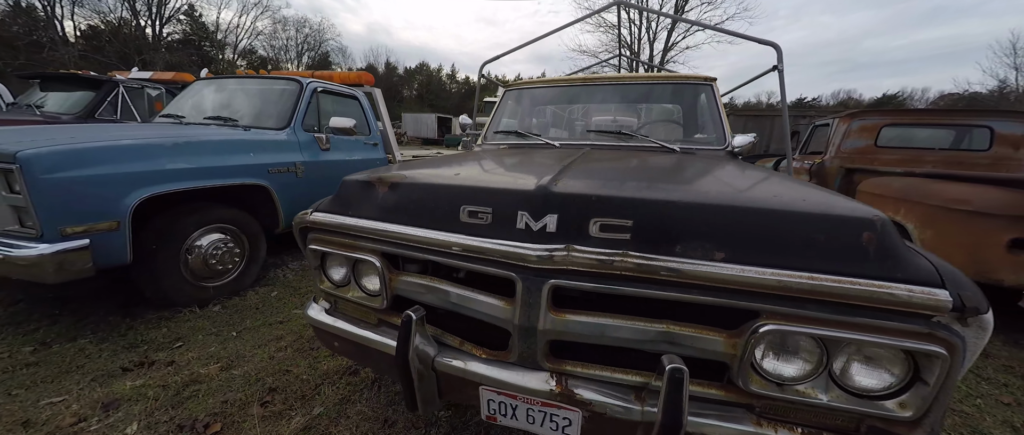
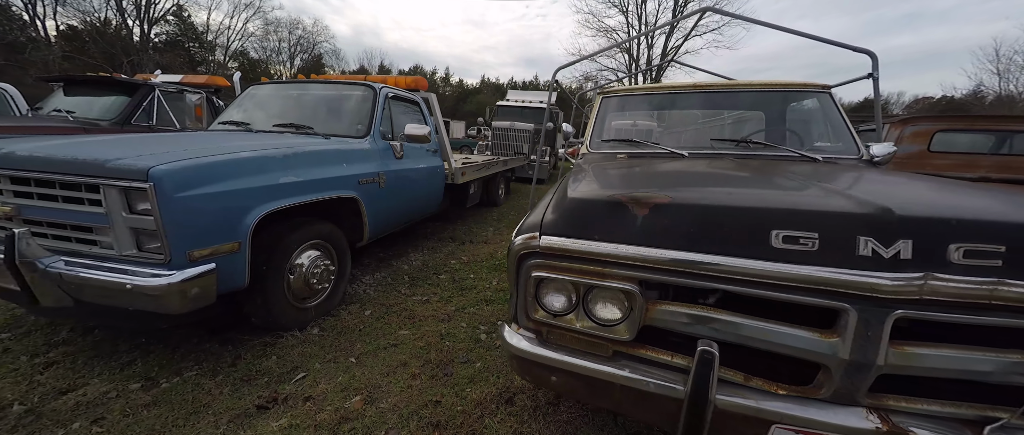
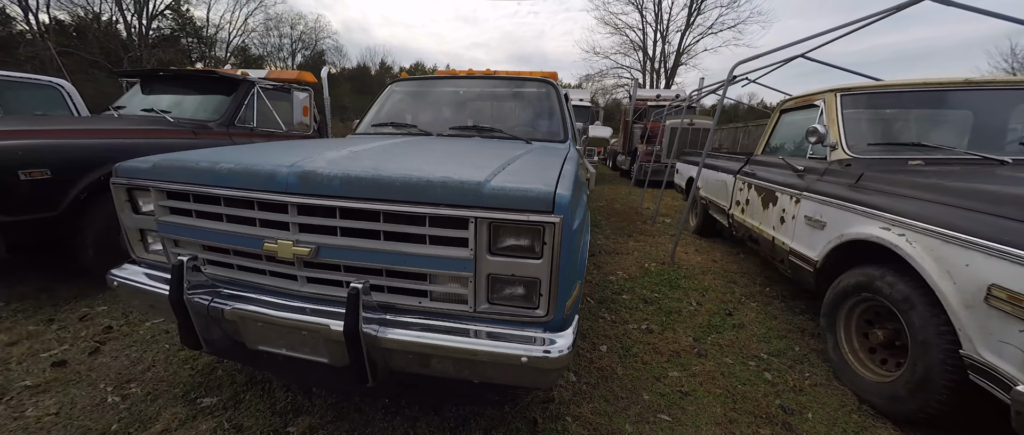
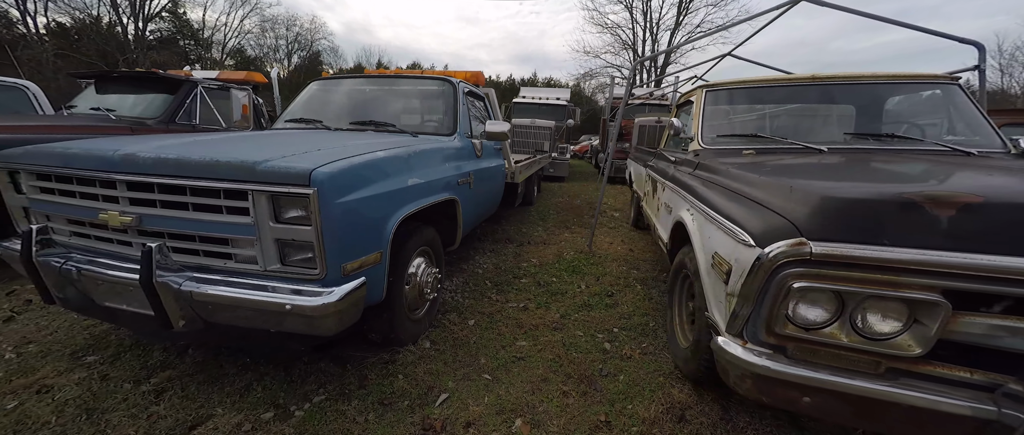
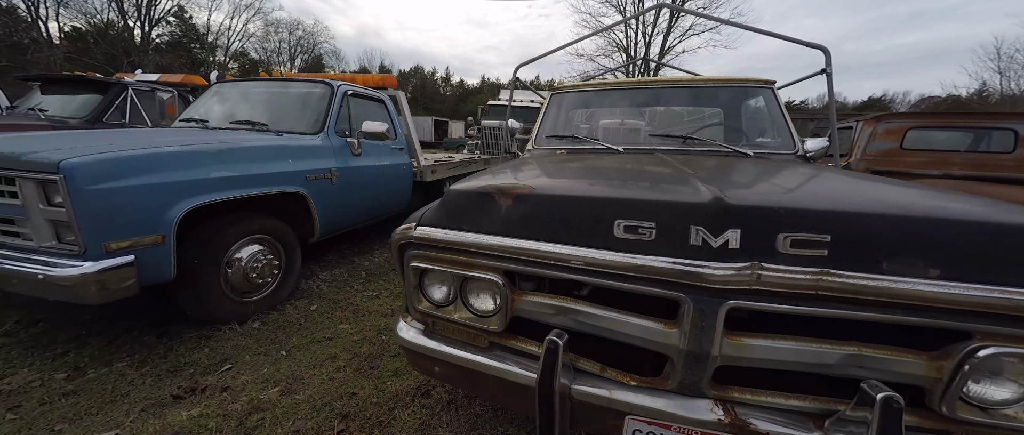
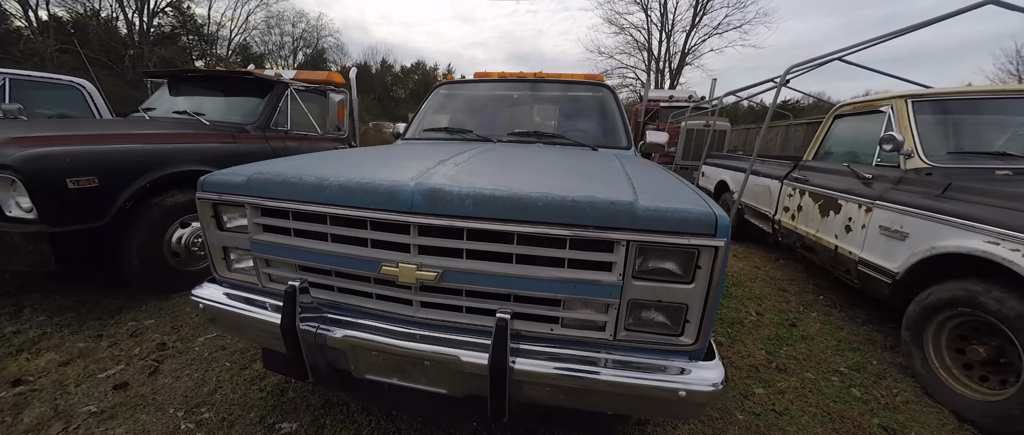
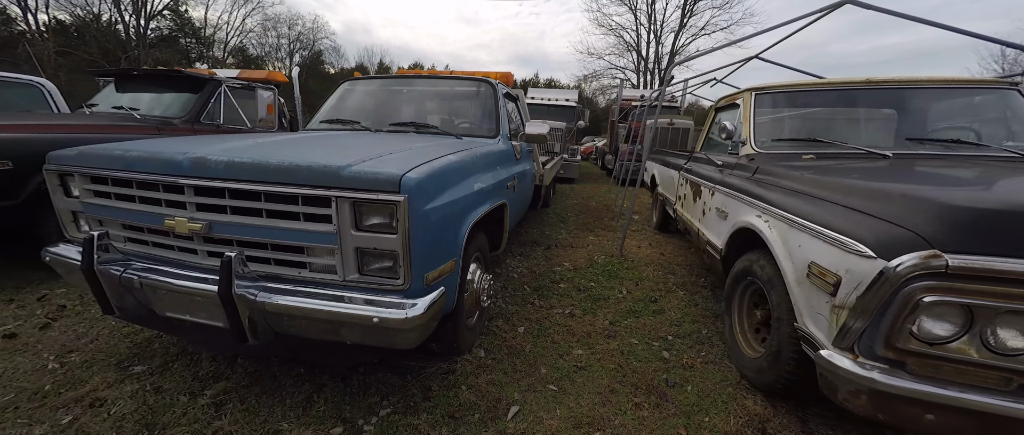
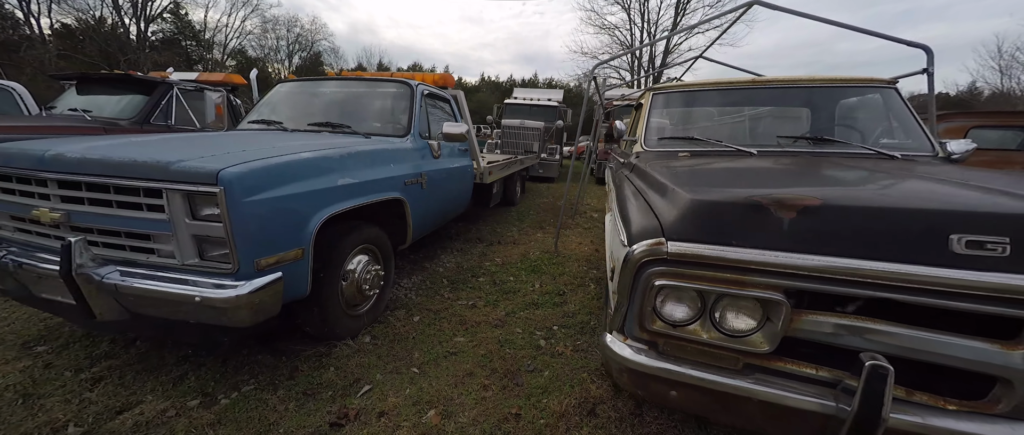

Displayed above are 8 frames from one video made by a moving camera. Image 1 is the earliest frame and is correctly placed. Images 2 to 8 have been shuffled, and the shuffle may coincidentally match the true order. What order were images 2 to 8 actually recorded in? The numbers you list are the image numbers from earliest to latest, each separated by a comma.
5, 2, 8, 4, 7, 3, 6
